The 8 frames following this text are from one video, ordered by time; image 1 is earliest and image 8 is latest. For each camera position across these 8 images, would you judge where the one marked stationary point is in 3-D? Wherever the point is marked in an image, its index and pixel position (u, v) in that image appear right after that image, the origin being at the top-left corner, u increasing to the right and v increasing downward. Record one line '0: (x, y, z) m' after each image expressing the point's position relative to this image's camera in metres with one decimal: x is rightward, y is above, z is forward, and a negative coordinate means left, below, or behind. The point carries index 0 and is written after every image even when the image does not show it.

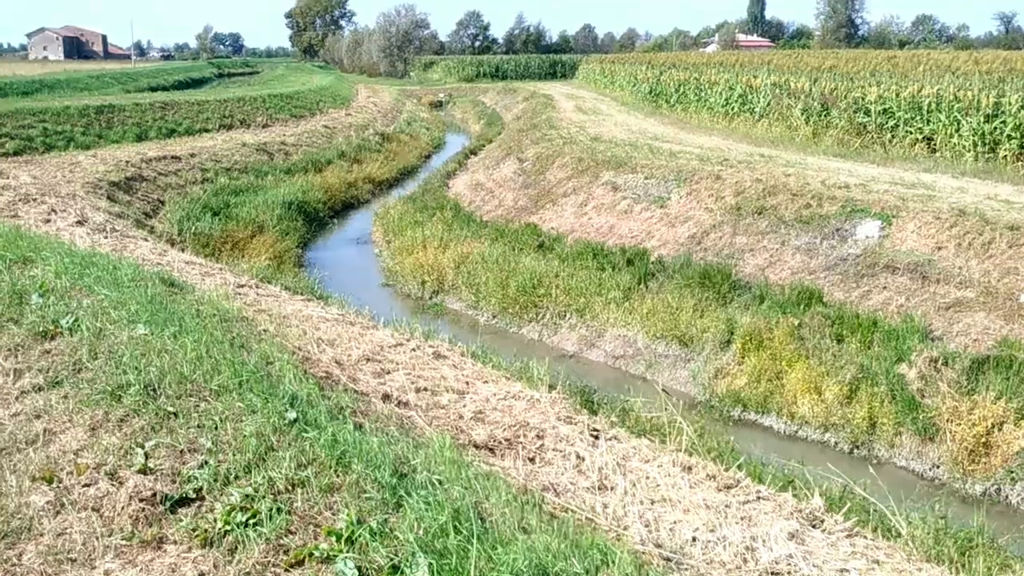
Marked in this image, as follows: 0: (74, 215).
0: (-5.3, +0.9, +12.3) m
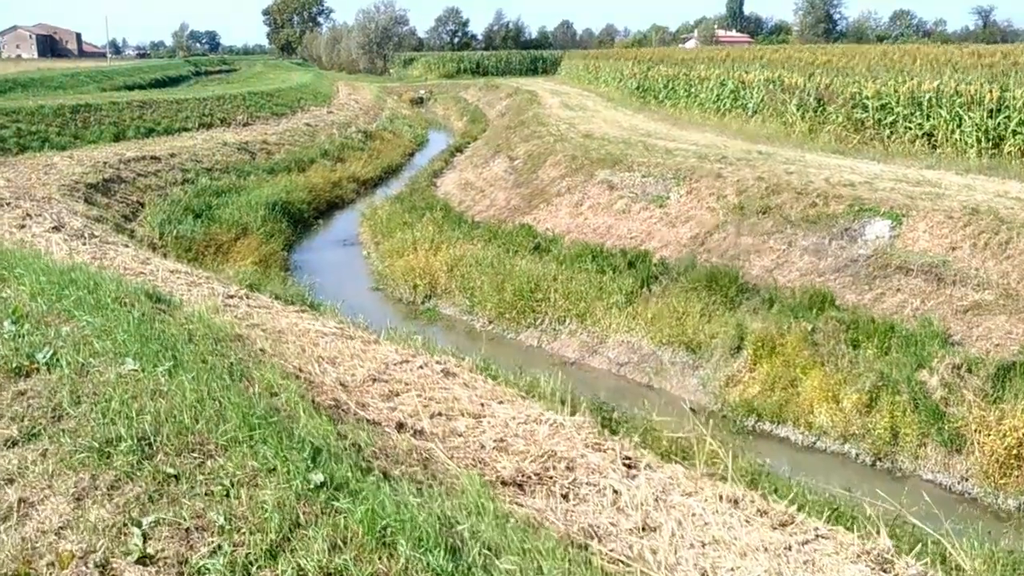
0: (-5.3, +0.8, +11.8) m
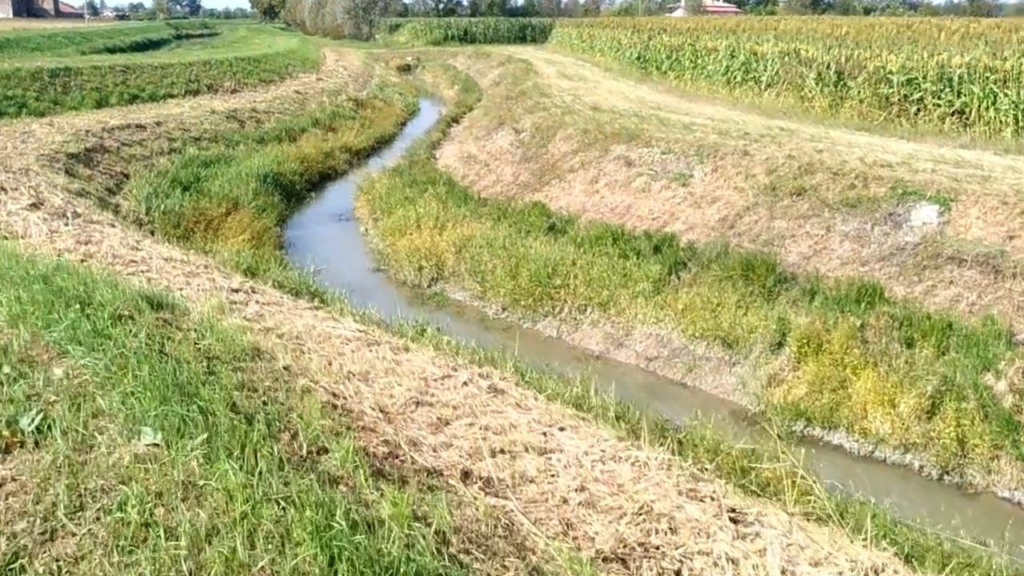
0: (-5.1, +1.0, +10.8) m
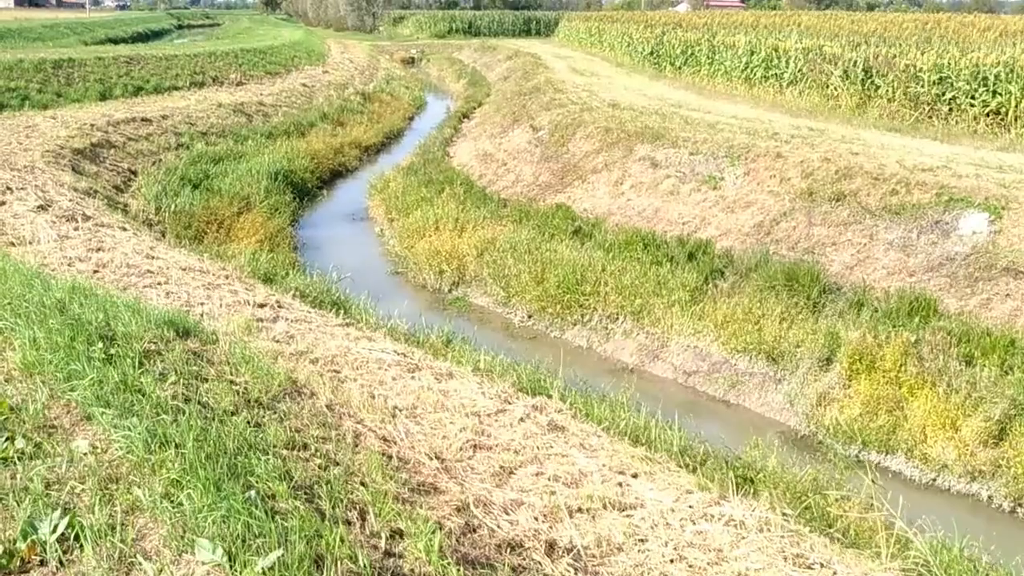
0: (-4.8, +0.9, +10.2) m
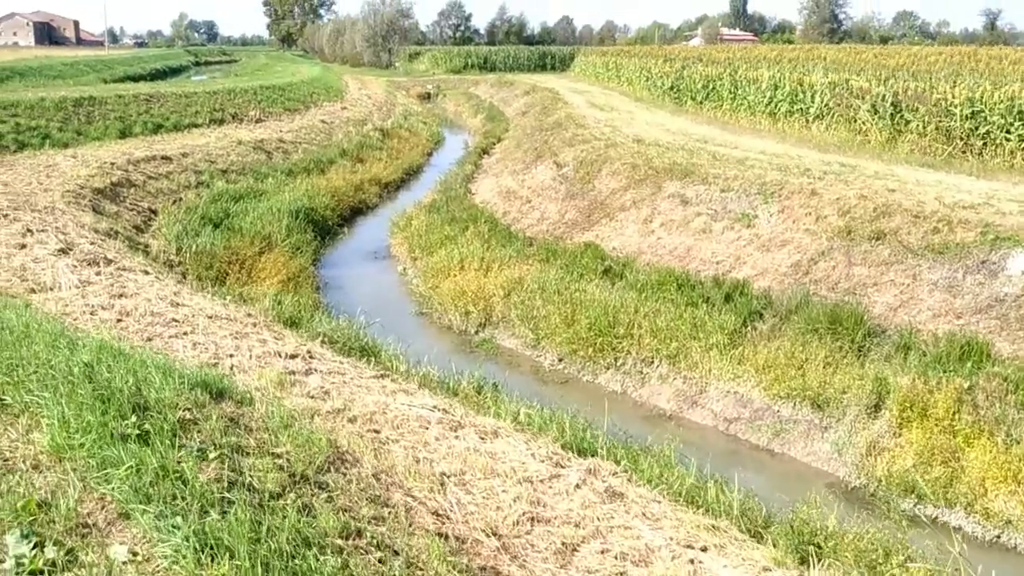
0: (-4.5, +0.5, +10.0) m
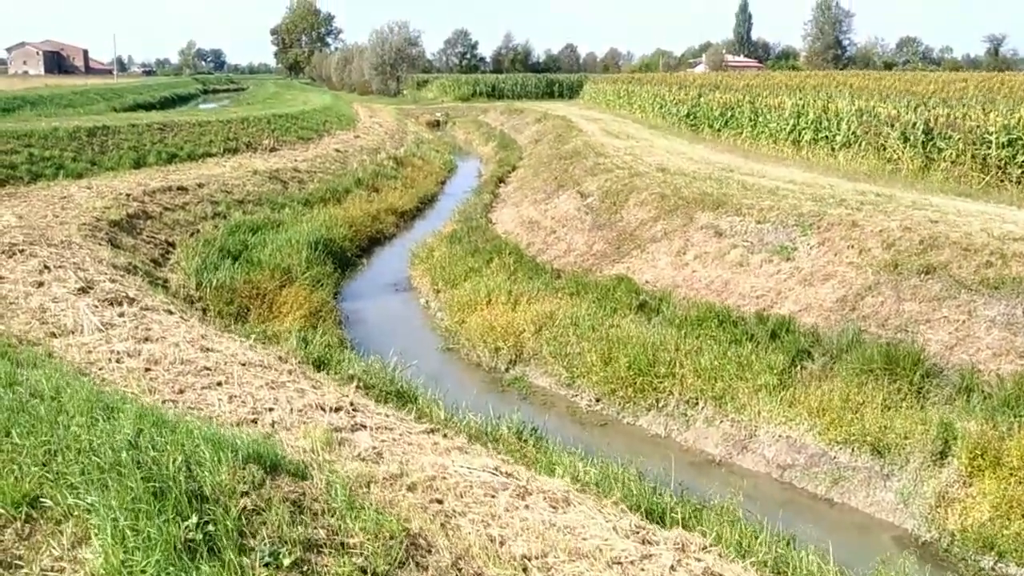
0: (-4.1, +0.1, +9.6) m
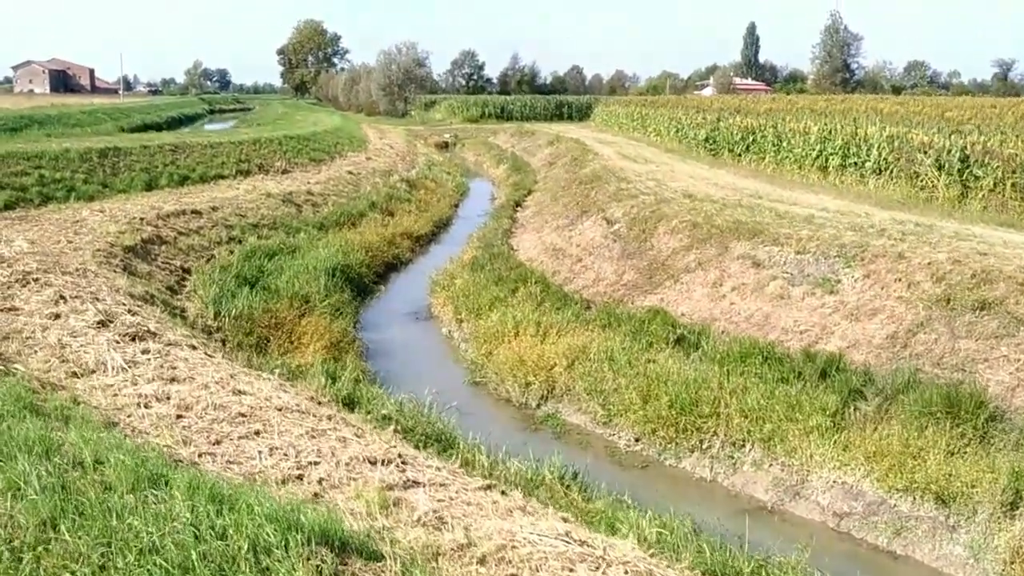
0: (-3.8, -0.2, +9.1) m
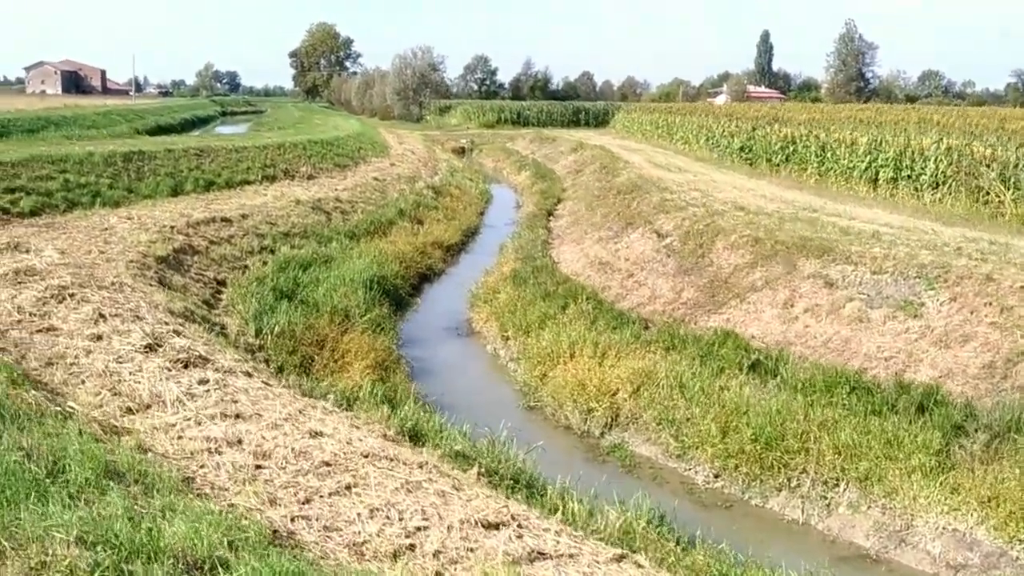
0: (-3.1, -0.3, +8.4) m
